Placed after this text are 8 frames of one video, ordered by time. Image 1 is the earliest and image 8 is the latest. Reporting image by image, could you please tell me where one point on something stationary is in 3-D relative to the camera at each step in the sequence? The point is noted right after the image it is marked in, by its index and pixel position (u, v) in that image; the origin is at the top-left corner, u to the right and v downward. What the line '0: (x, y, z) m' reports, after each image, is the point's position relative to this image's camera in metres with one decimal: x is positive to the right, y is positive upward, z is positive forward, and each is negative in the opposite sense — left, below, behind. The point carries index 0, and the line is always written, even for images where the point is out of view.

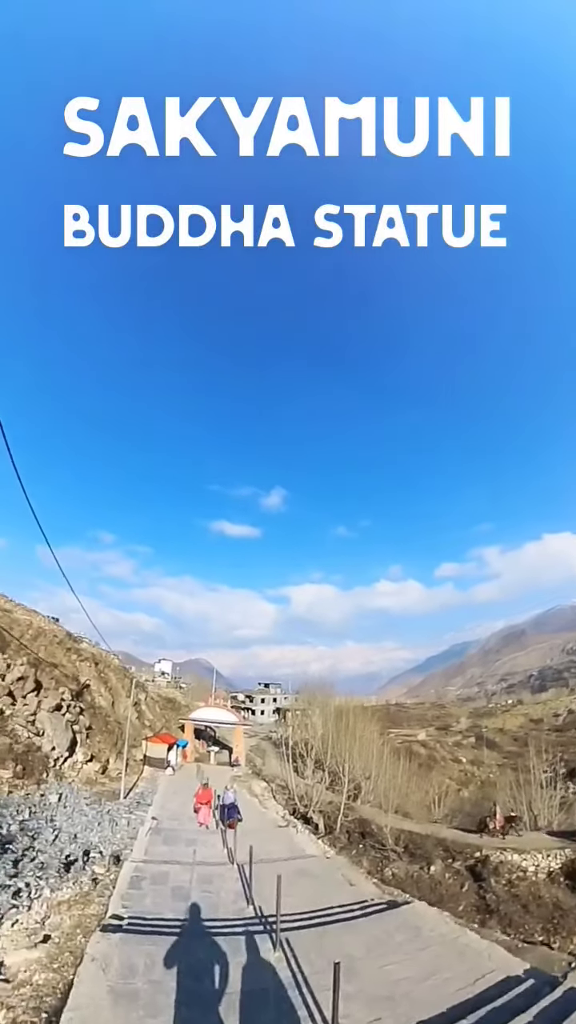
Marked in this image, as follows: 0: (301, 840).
0: (+0.3, -8.6, +15.9) m
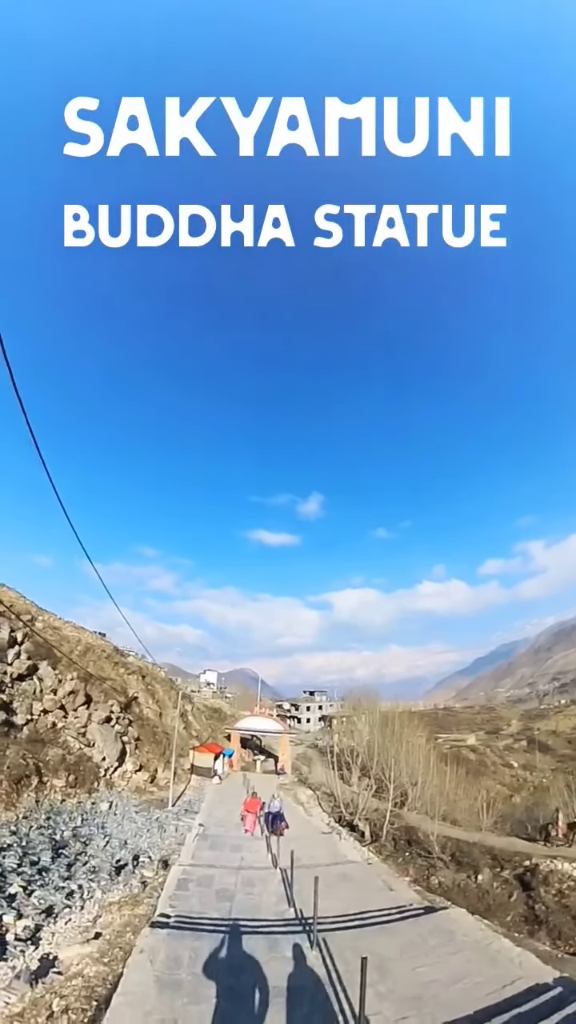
0: (+1.5, -8.9, +16.2) m
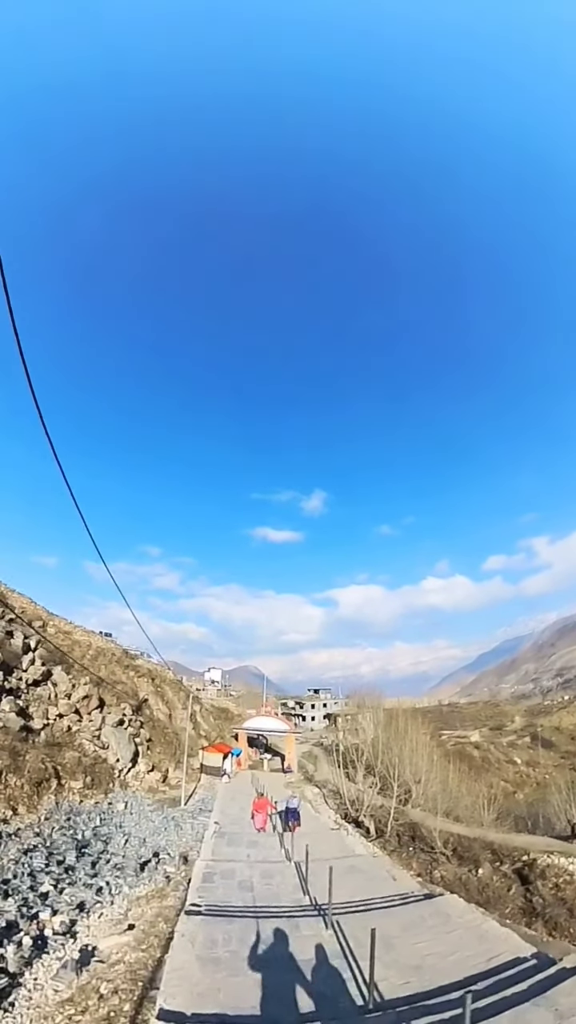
0: (+1.8, -9.4, +17.3) m
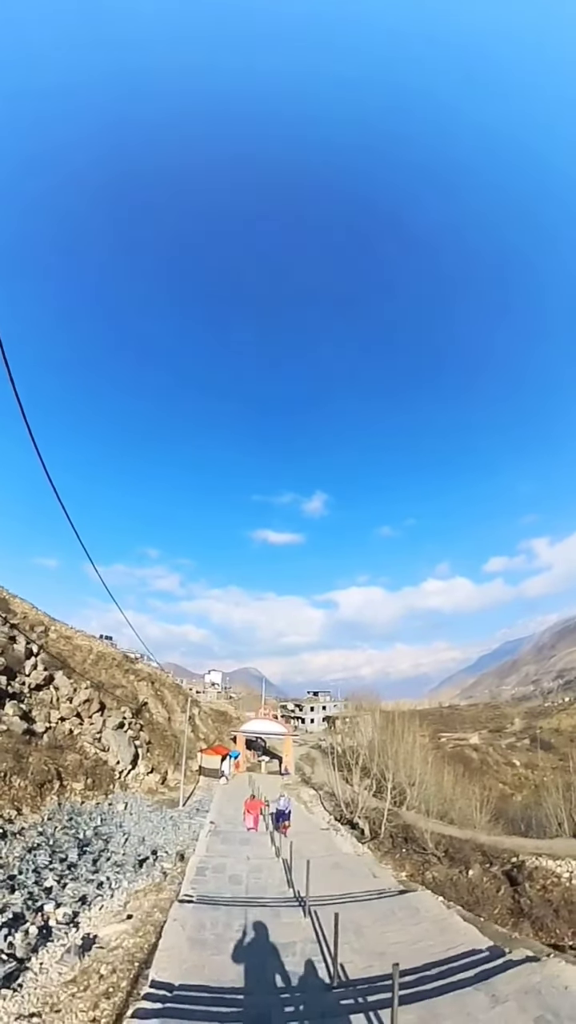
0: (+1.5, -9.8, +18.2) m
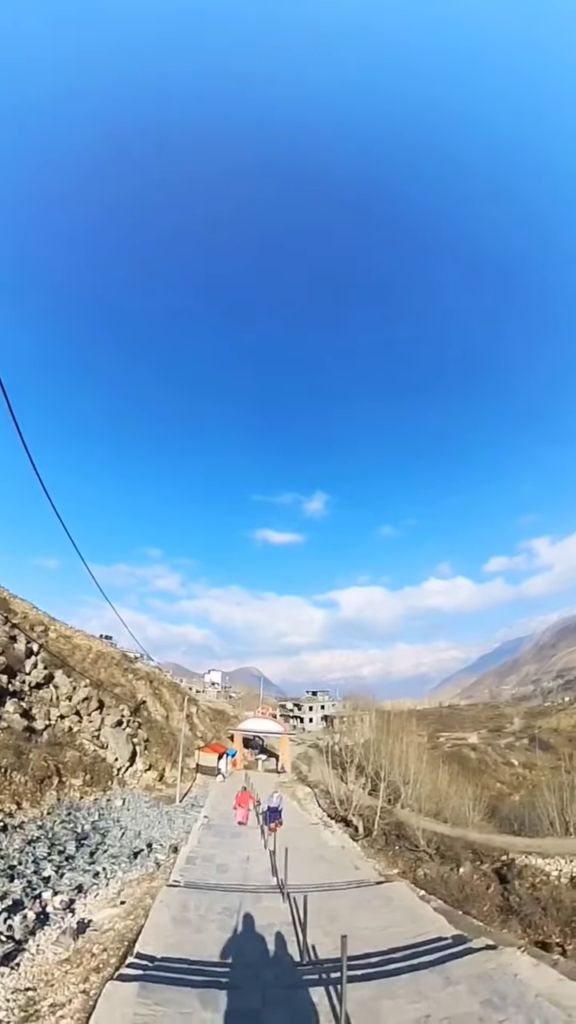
0: (+1.2, -10.0, +18.8) m
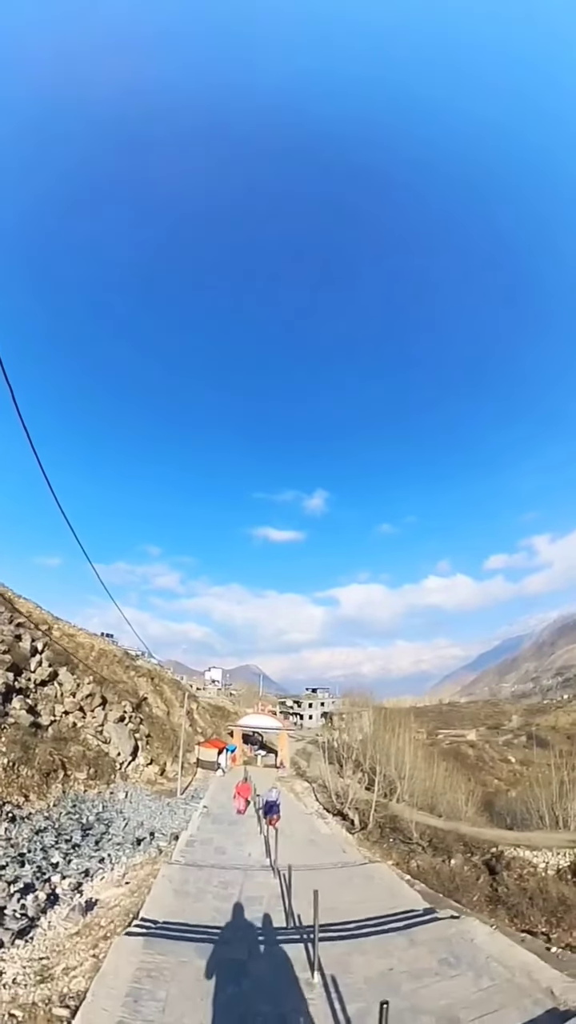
0: (+1.1, -10.2, +19.8) m
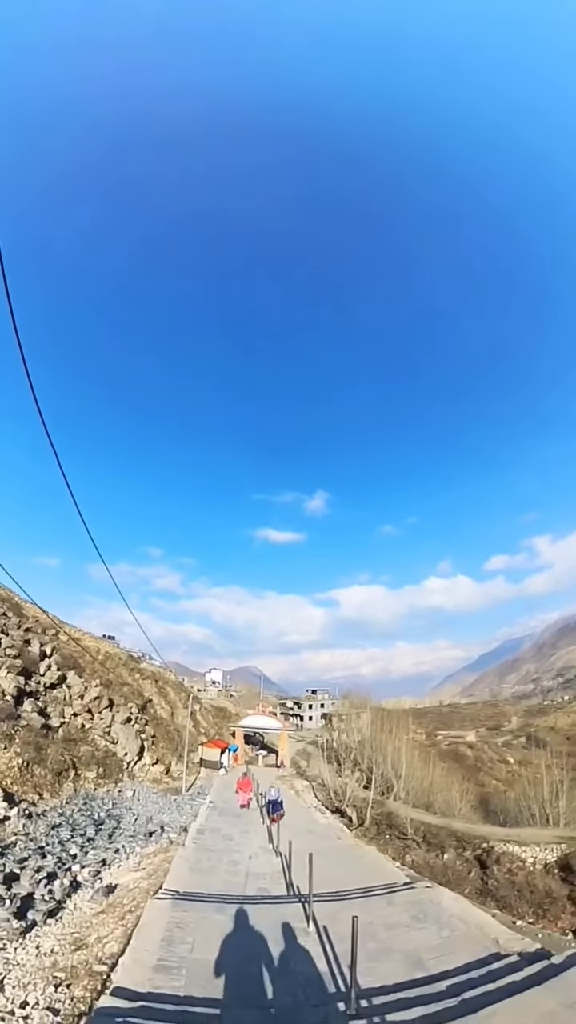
0: (+1.1, -10.7, +21.3) m
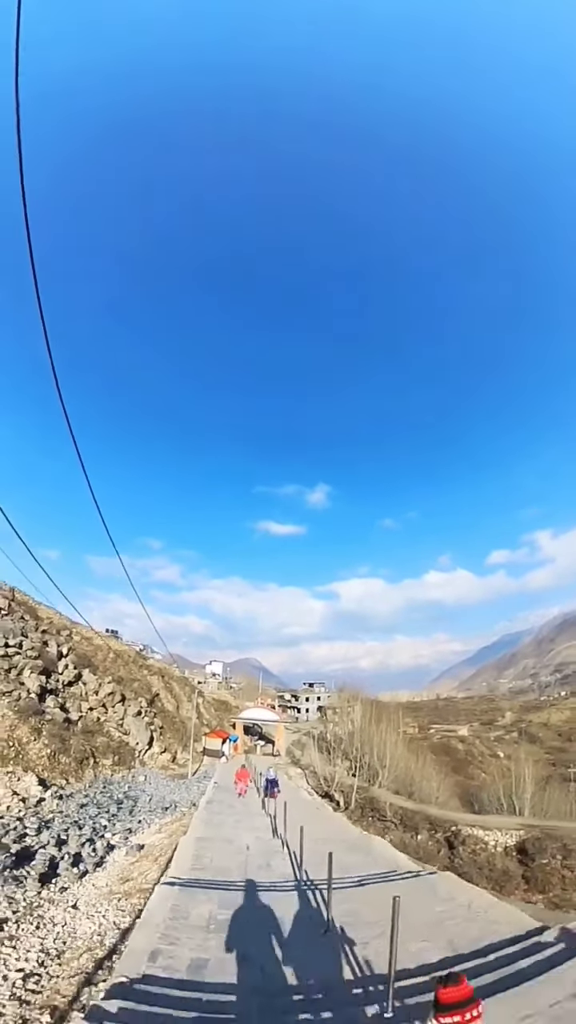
0: (+0.7, -12.0, +25.5) m
